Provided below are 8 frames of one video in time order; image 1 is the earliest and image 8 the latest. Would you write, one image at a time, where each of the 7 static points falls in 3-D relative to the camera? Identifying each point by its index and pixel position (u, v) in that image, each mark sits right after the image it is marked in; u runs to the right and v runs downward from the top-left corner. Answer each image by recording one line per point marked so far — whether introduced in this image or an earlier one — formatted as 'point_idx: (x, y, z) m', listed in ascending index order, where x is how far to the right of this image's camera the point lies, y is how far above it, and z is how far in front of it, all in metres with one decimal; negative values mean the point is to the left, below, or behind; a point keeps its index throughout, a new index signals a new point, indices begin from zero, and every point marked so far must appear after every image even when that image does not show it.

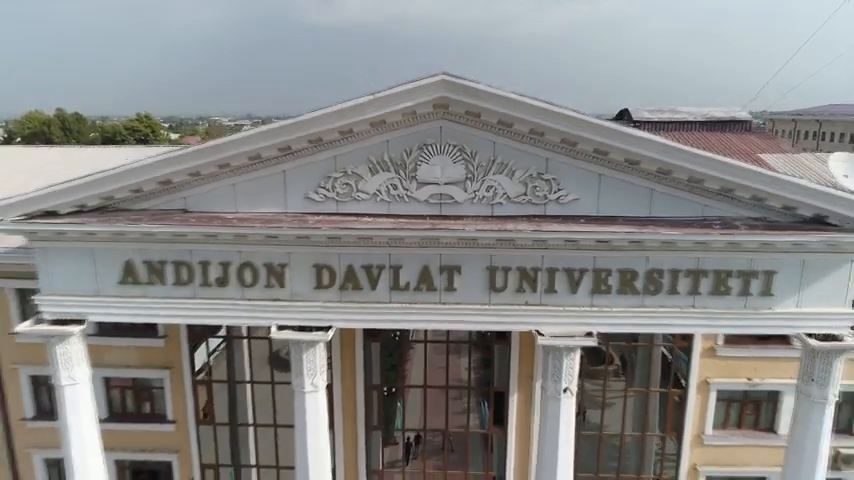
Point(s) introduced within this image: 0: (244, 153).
0: (-2.1, +1.0, +8.6) m
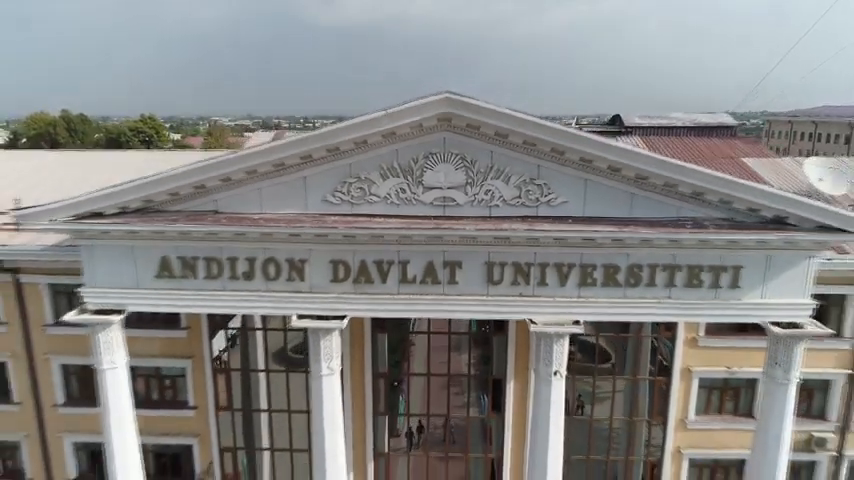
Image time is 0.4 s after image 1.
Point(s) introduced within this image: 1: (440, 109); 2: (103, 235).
0: (-2.1, +1.0, +9.6) m
1: (+0.2, +1.6, +9.1) m
2: (-4.5, +0.1, +10.2) m
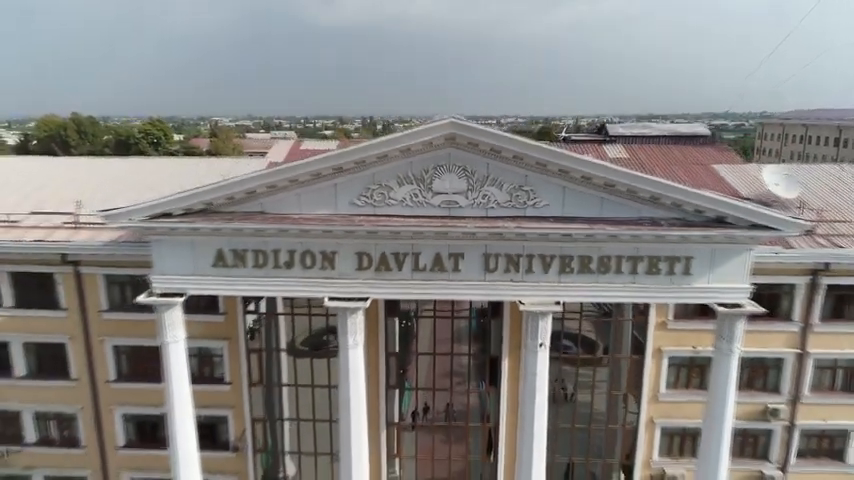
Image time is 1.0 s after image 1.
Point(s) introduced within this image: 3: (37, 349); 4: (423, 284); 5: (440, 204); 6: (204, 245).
0: (-1.9, +1.1, +11.8) m
1: (+0.3, +1.7, +11.3) m
2: (-4.4, +0.1, +12.4) m
3: (-9.5, -2.6, +17.5) m
4: (-0.1, -0.7, +12.3) m
5: (+0.2, +0.6, +12.1) m
6: (-3.9, -0.1, +12.5) m
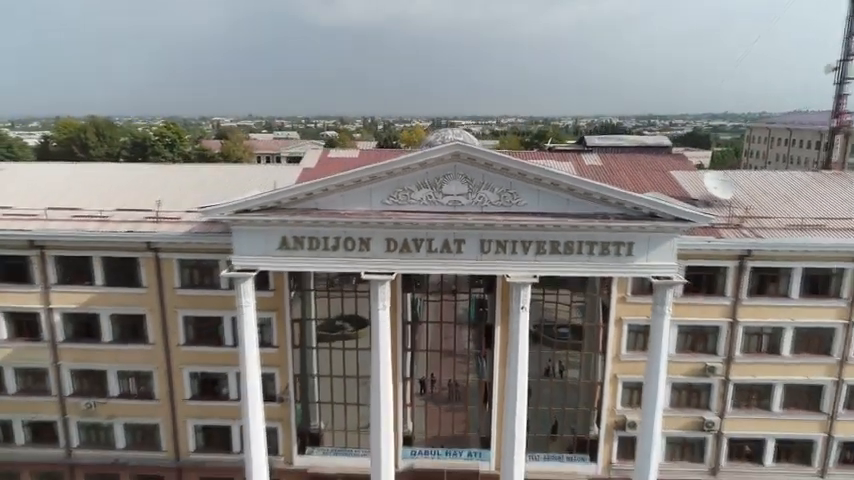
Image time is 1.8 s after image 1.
0: (-1.7, +1.3, +16.1) m
1: (+0.6, +1.9, +15.6) m
2: (-4.1, +0.4, +16.6) m
3: (-9.3, -2.4, +21.8) m
4: (+0.2, -0.5, +16.6) m
5: (+0.5, +0.8, +16.3) m
6: (-3.6, +0.2, +16.8) m
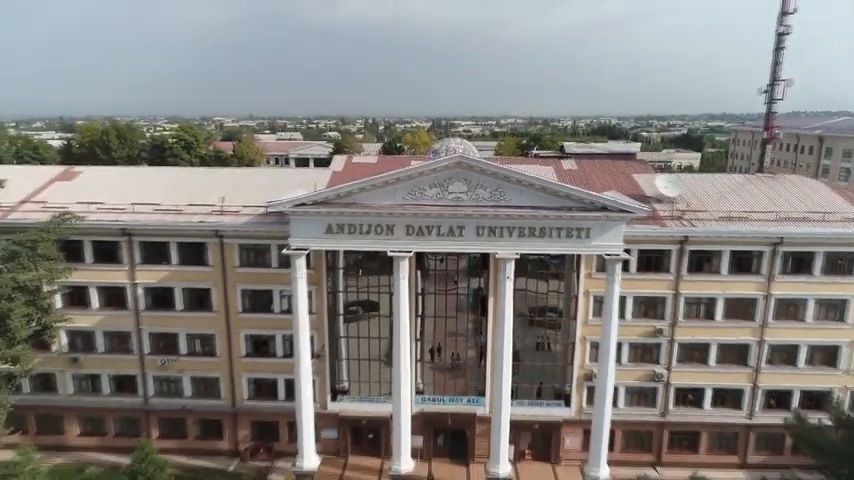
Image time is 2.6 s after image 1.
0: (-1.4, +1.7, +21.6) m
1: (+0.9, +2.3, +21.1) m
2: (-3.8, +0.8, +22.2) m
3: (-9.0, -2.0, +27.3) m
4: (+0.5, -0.1, +22.1) m
5: (+0.8, +1.3, +21.8) m
6: (-3.3, +0.6, +22.3) m
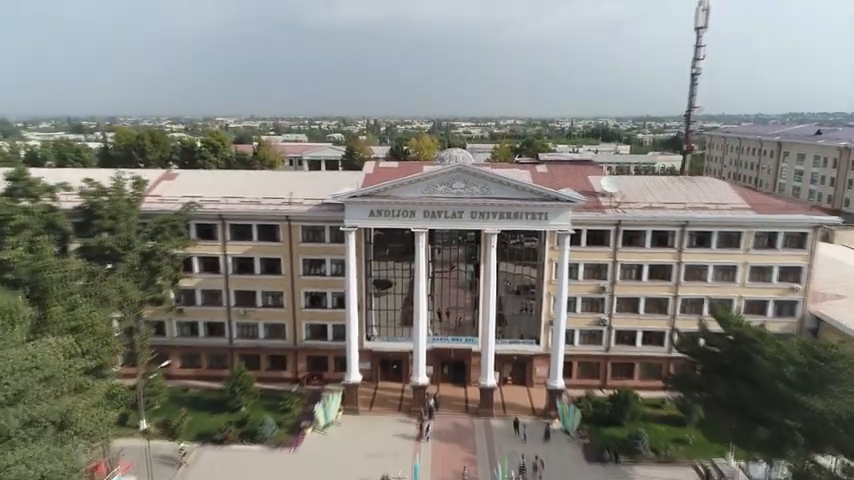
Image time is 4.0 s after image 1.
0: (-0.9, +2.6, +32.1) m
1: (+1.4, +3.2, +31.6) m
2: (-3.4, +1.7, +32.7) m
3: (-8.5, -1.1, +37.8) m
4: (+1.0, +0.8, +32.7) m
5: (+1.3, +2.1, +32.4) m
6: (-2.8, +1.5, +32.8) m
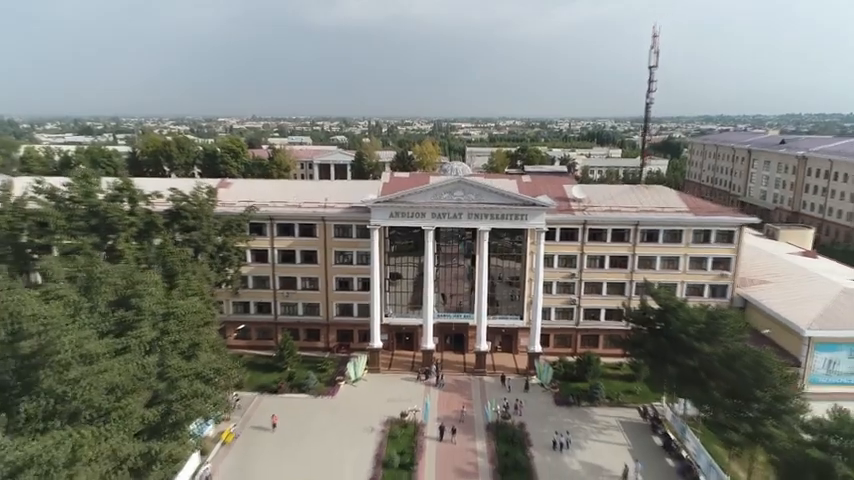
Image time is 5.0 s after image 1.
0: (-0.5, +2.9, +41.7) m
1: (+1.8, +3.5, +41.2) m
2: (-2.9, +1.9, +42.3) m
3: (-8.1, -0.8, +47.4) m
4: (+1.4, +1.0, +42.2) m
5: (+1.7, +2.4, +42.0) m
6: (-2.4, +1.7, +42.4) m
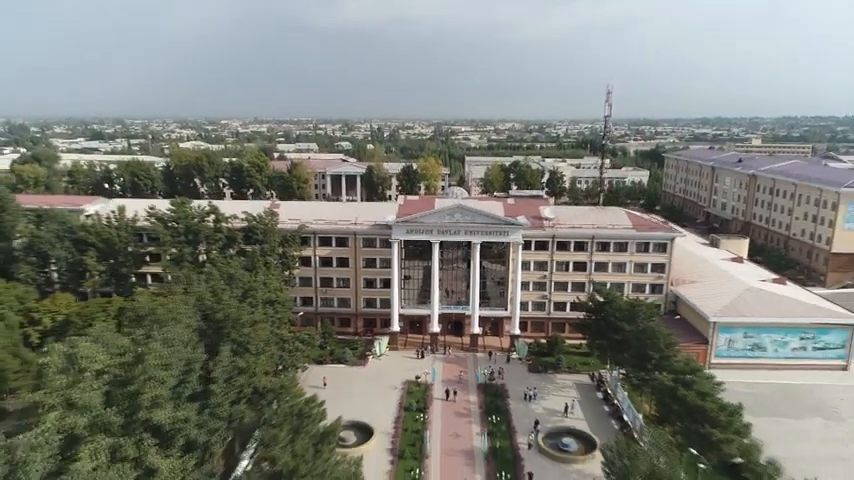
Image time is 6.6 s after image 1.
0: (+0.1, +2.1, +56.1) m
1: (+2.3, +2.7, +55.6) m
2: (-2.4, +1.1, +56.6) m
3: (-7.6, -1.6, +61.7) m
4: (+2.0, +0.2, +56.6) m
5: (+2.2, +1.6, +56.3) m
6: (-1.9, +0.9, +56.8) m
